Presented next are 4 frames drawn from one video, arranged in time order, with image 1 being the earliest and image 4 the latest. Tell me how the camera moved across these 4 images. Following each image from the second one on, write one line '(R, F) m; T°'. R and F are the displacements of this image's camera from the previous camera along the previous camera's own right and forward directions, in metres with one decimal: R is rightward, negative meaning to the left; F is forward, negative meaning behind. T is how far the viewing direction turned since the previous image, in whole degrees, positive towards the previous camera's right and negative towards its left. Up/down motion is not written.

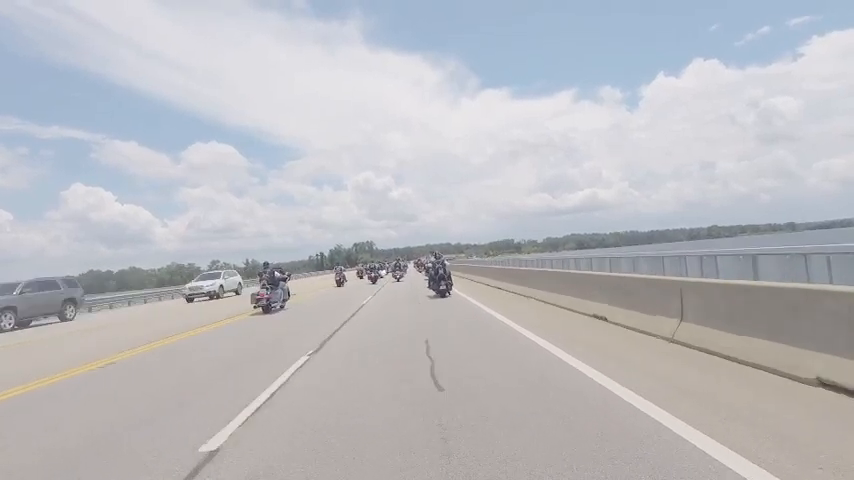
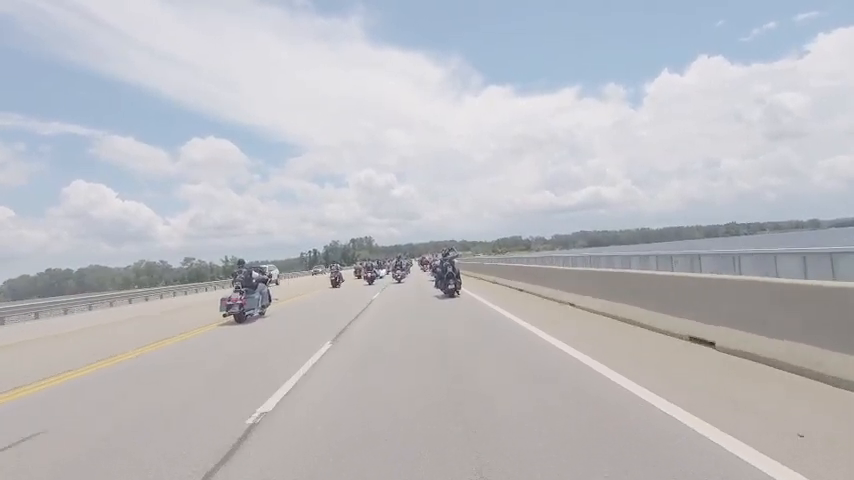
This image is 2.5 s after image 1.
(0.0, +0.8) m; 0°
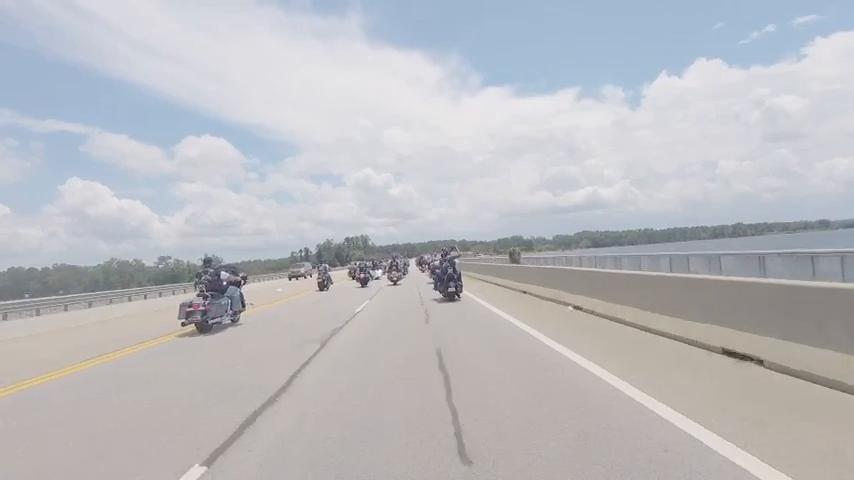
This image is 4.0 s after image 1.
(0.0, +0.6) m; 0°
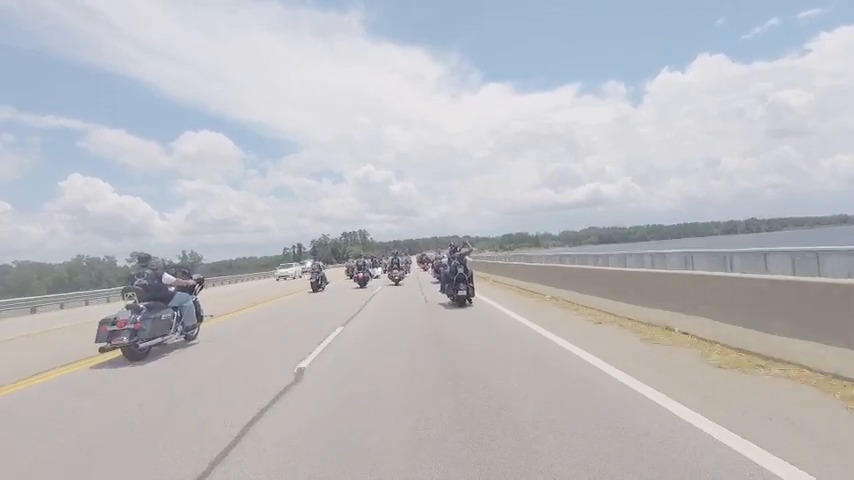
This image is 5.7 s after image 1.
(0.0, +0.6) m; 0°
